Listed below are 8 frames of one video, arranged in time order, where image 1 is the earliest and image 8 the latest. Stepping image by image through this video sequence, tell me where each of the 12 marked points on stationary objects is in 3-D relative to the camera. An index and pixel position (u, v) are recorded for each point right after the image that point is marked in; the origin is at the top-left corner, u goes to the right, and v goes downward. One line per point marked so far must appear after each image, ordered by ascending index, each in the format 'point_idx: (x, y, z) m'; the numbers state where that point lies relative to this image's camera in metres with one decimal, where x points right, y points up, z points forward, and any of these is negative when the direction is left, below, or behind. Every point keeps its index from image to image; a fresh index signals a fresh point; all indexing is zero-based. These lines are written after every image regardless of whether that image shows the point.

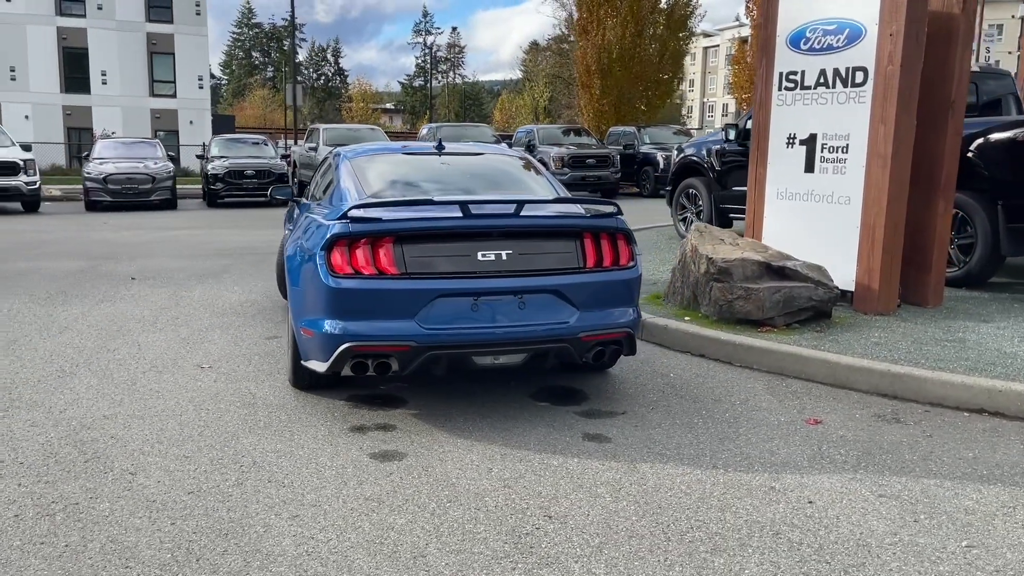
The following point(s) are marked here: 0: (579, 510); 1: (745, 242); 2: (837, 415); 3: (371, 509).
0: (+0.3, -0.9, +3.7) m
1: (+2.0, +0.4, +7.4) m
2: (+1.9, -0.7, +5.1) m
3: (-0.6, -0.9, +3.7) m
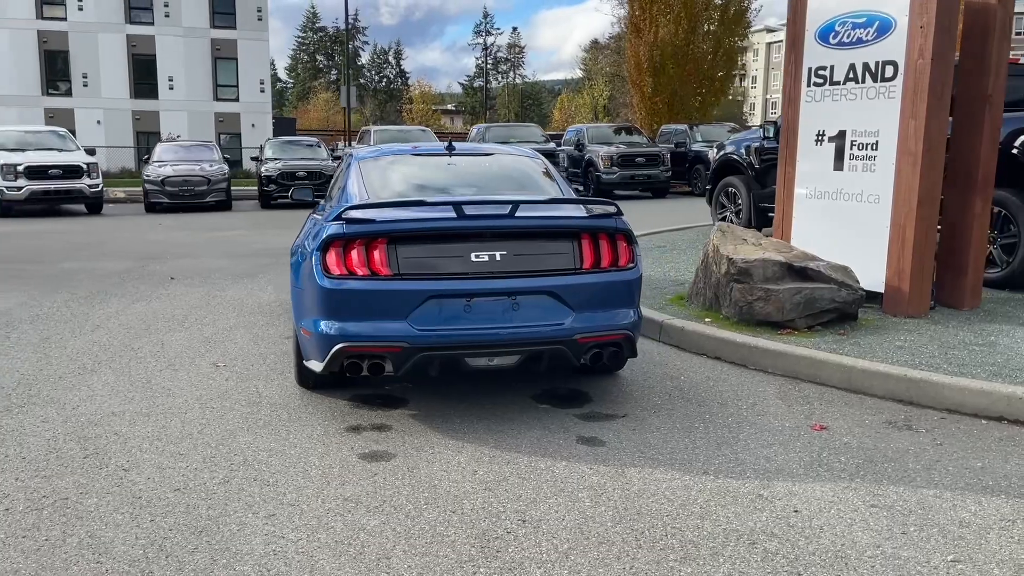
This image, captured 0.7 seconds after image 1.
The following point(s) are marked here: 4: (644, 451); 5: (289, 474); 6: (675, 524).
0: (+0.2, -1.0, +3.6) m
1: (+2.1, +0.4, +7.2) m
2: (+1.9, -0.8, +4.9) m
3: (-0.7, -0.9, +3.7) m
4: (+0.7, -0.8, +4.5) m
5: (-1.1, -0.9, +4.1) m
6: (+0.7, -1.0, +3.6) m
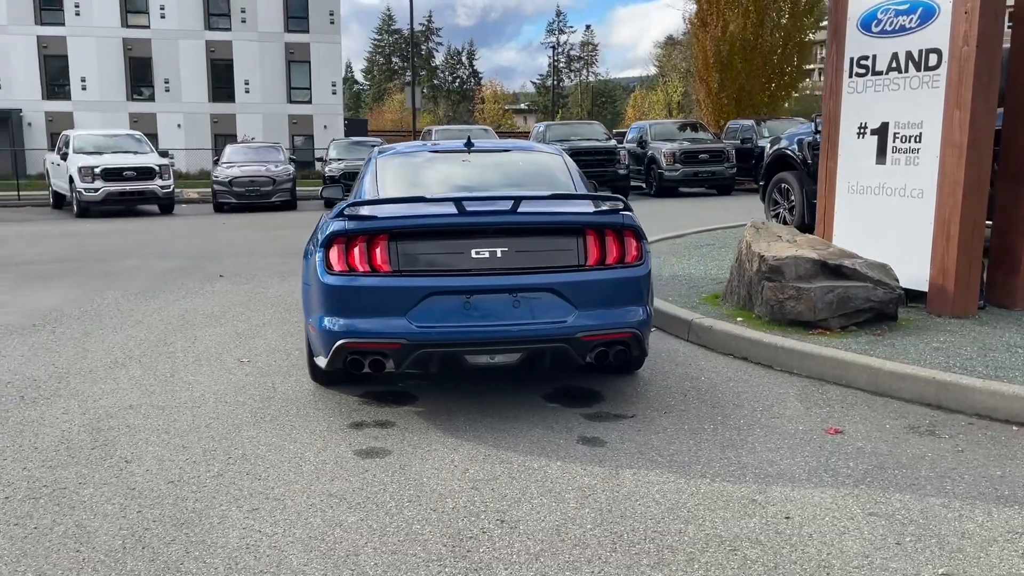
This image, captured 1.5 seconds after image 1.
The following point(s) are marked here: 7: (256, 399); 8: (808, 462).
0: (+0.1, -0.9, +3.6) m
1: (+2.3, +0.4, +7.0) m
2: (+1.9, -0.7, +4.7) m
3: (-0.8, -0.9, +3.7) m
4: (+0.7, -0.8, +4.4) m
5: (-1.1, -0.9, +4.1) m
6: (+0.6, -1.0, +3.5) m
7: (-1.6, -0.7, +5.3) m
8: (+1.4, -0.8, +4.2) m
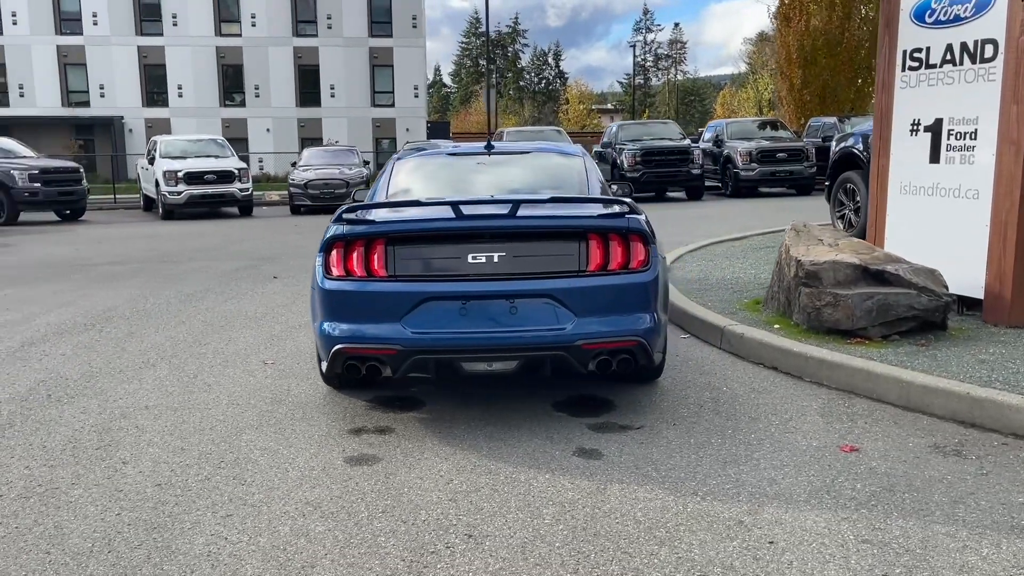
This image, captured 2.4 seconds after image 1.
0: (0.0, -1.0, +3.5) m
1: (+2.5, +0.3, +6.6) m
2: (+1.9, -0.8, +4.4) m
3: (-0.9, -0.9, +3.6) m
4: (+0.6, -0.9, +4.2) m
5: (-1.2, -0.9, +4.1) m
6: (+0.4, -1.0, +3.3) m
7: (-1.5, -0.7, +5.4) m
8: (+1.4, -0.9, +3.9) m
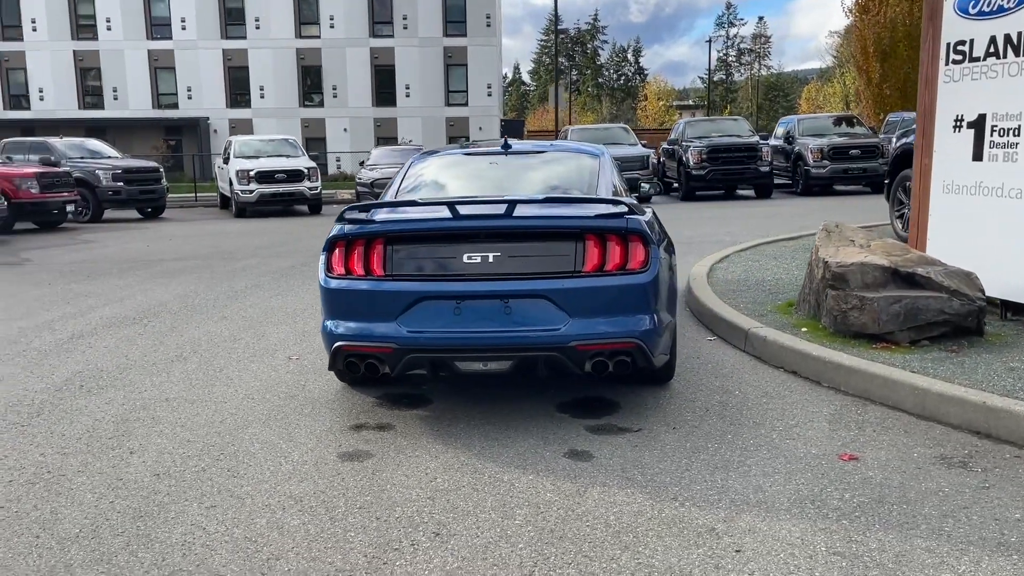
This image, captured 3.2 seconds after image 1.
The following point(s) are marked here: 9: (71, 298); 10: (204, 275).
0: (-0.2, -1.0, +3.5) m
1: (+2.7, +0.3, +6.4) m
2: (+1.9, -0.8, +4.3) m
3: (-1.0, -0.9, +3.7) m
4: (+0.5, -0.9, +4.1) m
5: (-1.2, -0.9, +4.2) m
6: (+0.3, -1.0, +3.3) m
7: (-1.5, -0.7, +5.5) m
8: (+1.3, -0.9, +3.8) m
9: (-5.0, -0.1, +9.9) m
10: (-4.1, +0.2, +11.5) m
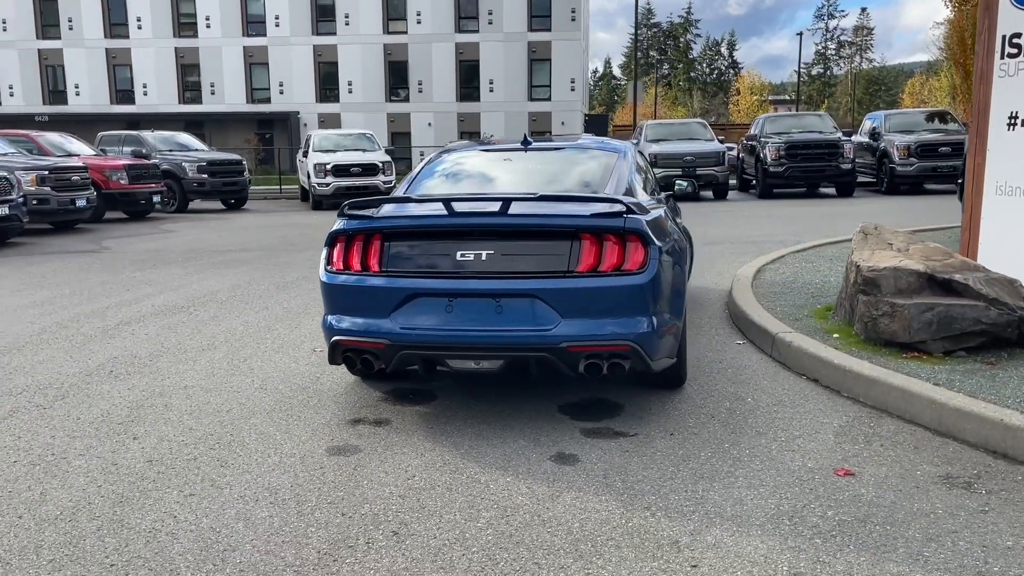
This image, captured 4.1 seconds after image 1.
0: (-0.3, -1.0, +3.4) m
1: (+2.8, +0.3, +6.1) m
2: (+1.8, -0.8, +4.0) m
3: (-1.1, -0.9, +3.8) m
4: (+0.5, -0.9, +4.0) m
5: (-1.3, -0.8, +4.3) m
6: (+0.1, -1.0, +3.2) m
7: (-1.4, -0.6, +5.6) m
8: (+1.1, -0.9, +3.6) m
9: (-4.5, 0.0, +10.3) m
10: (-3.4, +0.3, +11.8) m
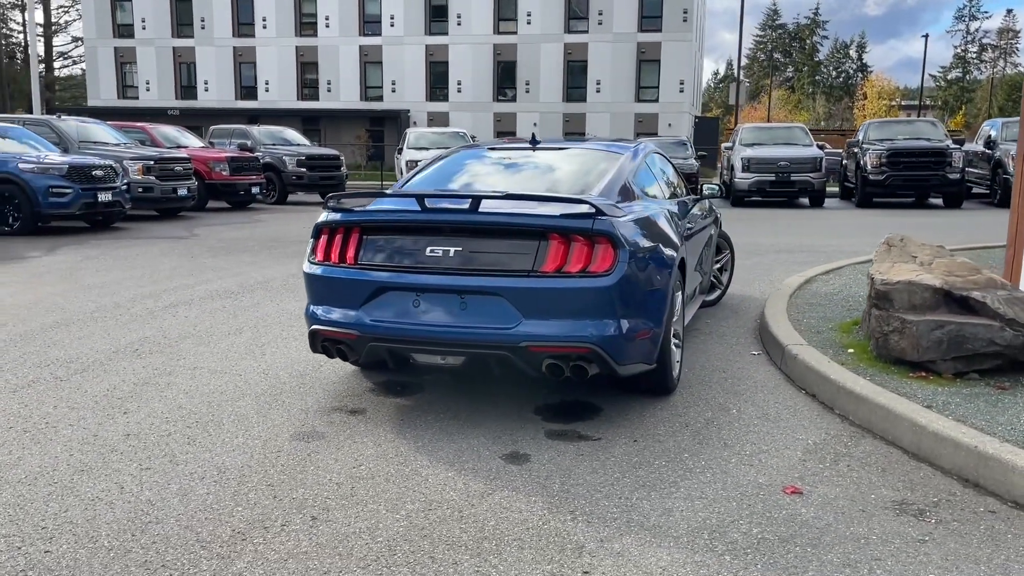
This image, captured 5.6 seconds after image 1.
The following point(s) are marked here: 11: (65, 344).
0: (-0.7, -0.9, +3.5) m
1: (+2.8, +0.2, +5.7) m
2: (+1.5, -0.9, +3.9) m
3: (-1.4, -0.9, +4.0) m
4: (+0.2, -0.9, +4.0) m
5: (-1.5, -0.8, +4.5) m
6: (-0.3, -1.0, +3.2) m
7: (-1.5, -0.6, +5.8) m
8: (+0.8, -0.9, +3.5) m
9: (-3.9, +0.2, +10.9) m
10: (-2.7, +0.4, +12.2) m
11: (-3.4, -0.4, +6.6) m
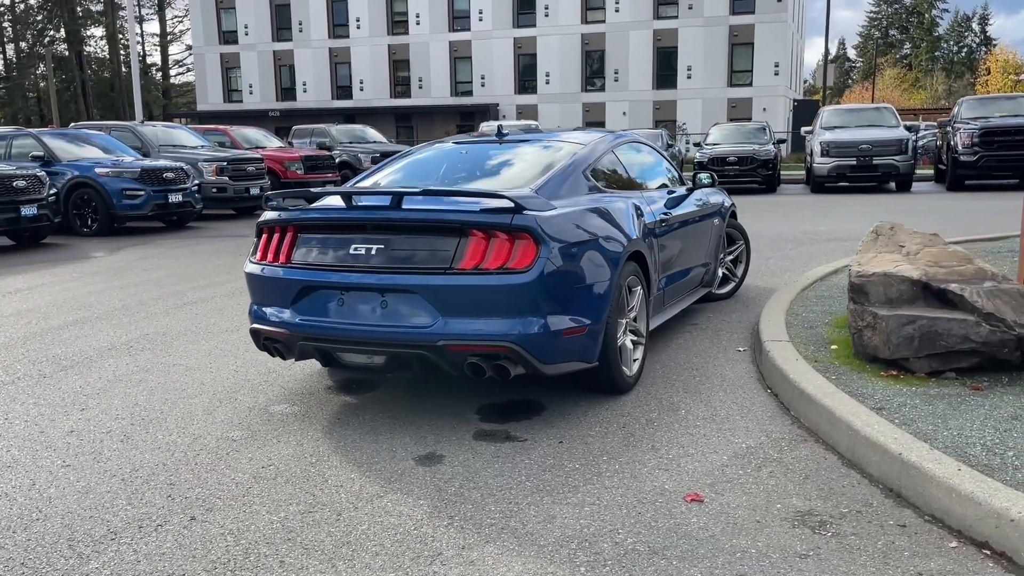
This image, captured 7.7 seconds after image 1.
0: (-1.2, -0.9, +3.5) m
1: (+2.6, +0.2, +5.3) m
2: (+1.0, -0.9, +3.6) m
3: (-1.9, -0.9, +4.1) m
4: (-0.3, -0.9, +3.9) m
5: (-1.9, -0.8, +4.6) m
6: (-0.8, -1.0, +3.2) m
7: (-1.7, -0.6, +5.9) m
8: (+0.3, -0.9, +3.4) m
9: (-3.6, +0.2, +11.2) m
10: (-2.2, +0.5, +12.3) m
11: (-3.5, -0.4, +6.9) m
